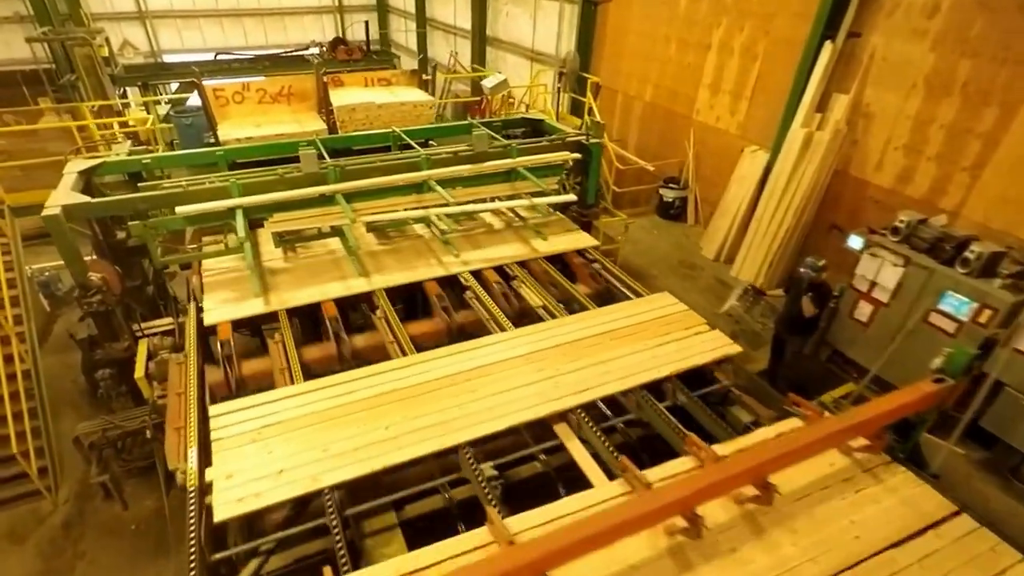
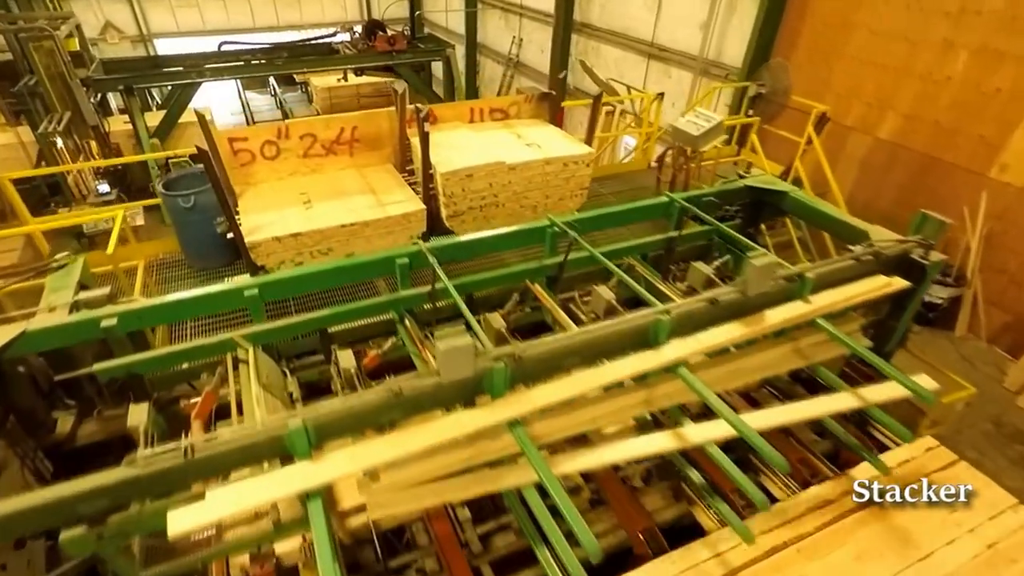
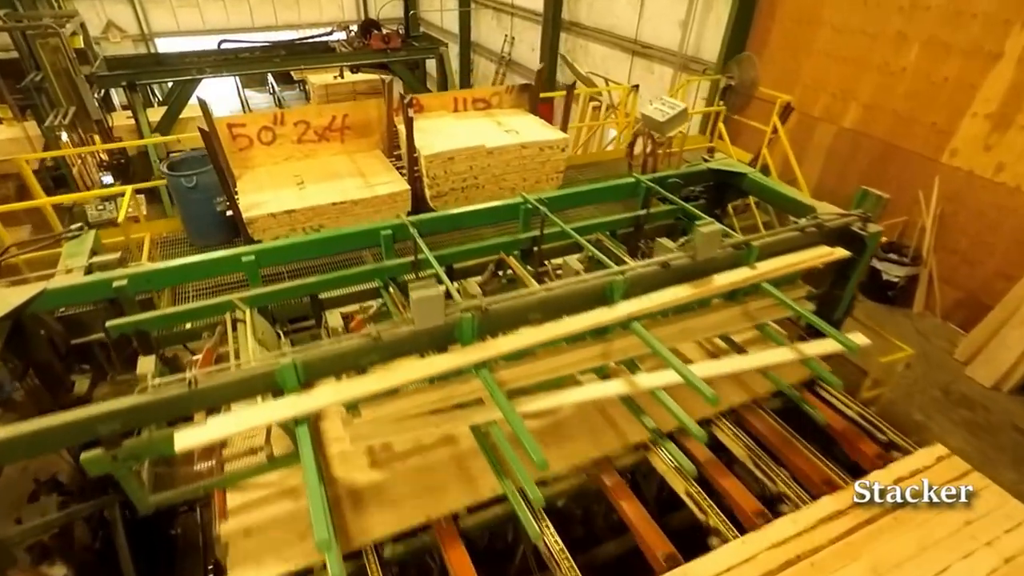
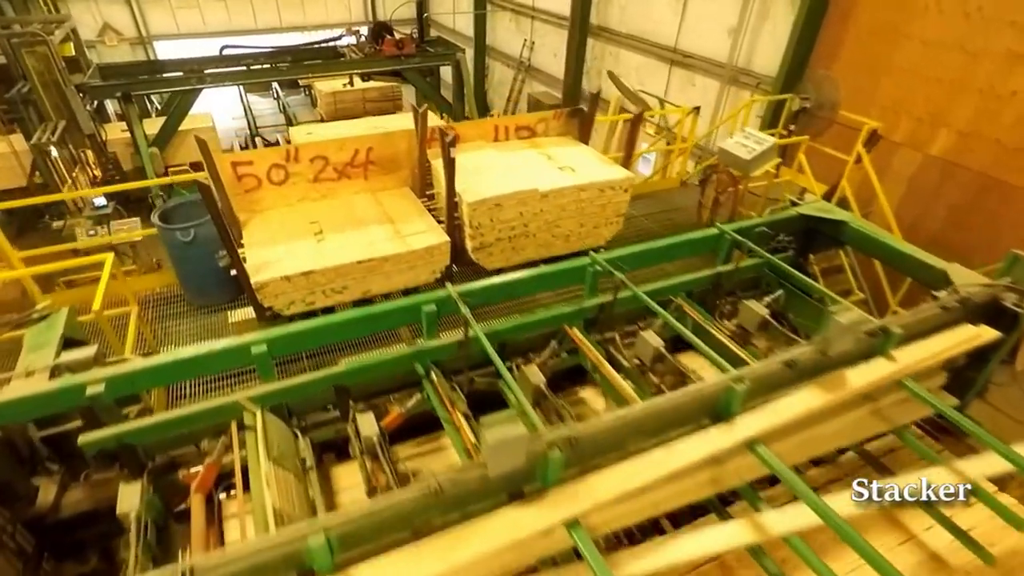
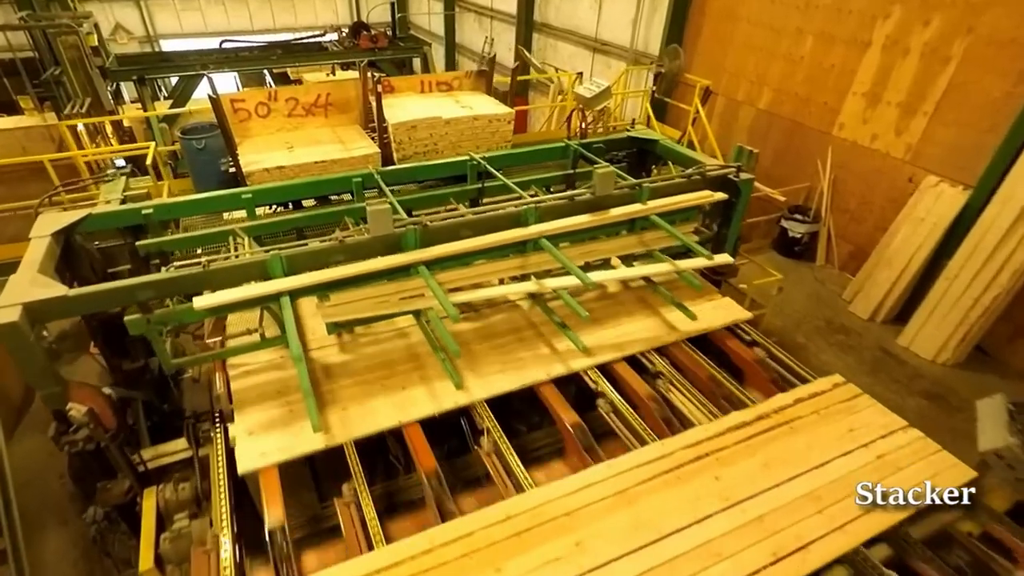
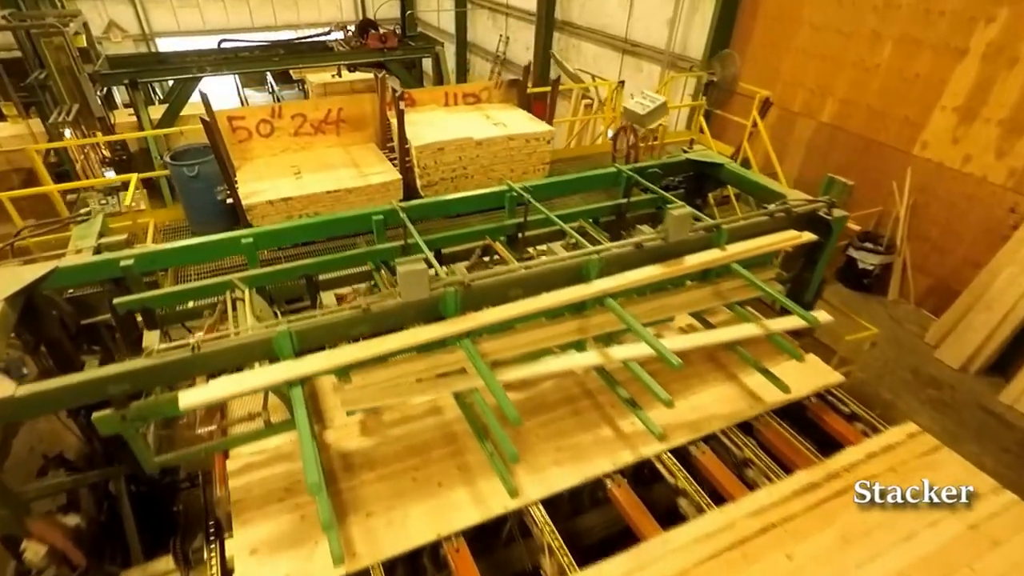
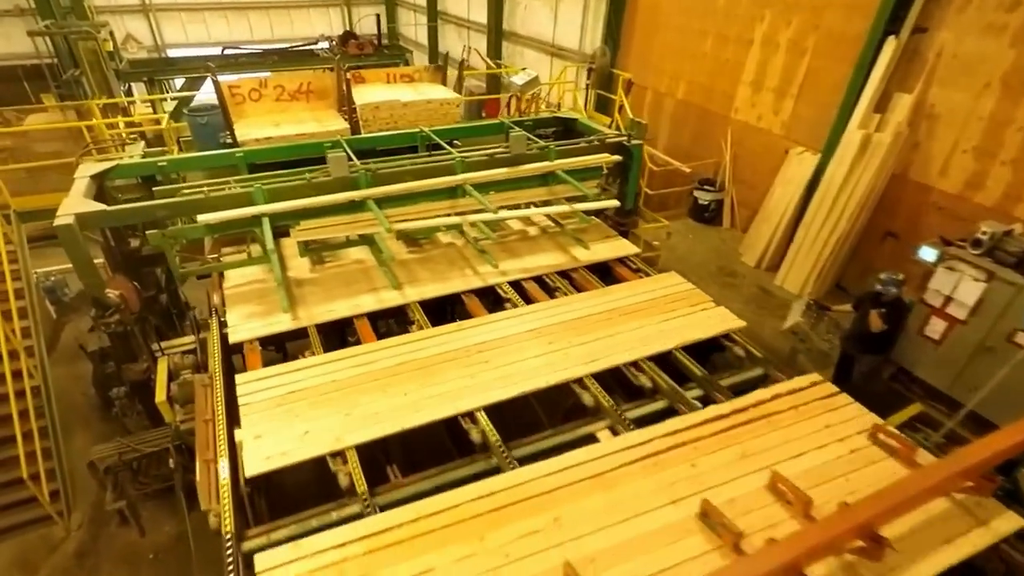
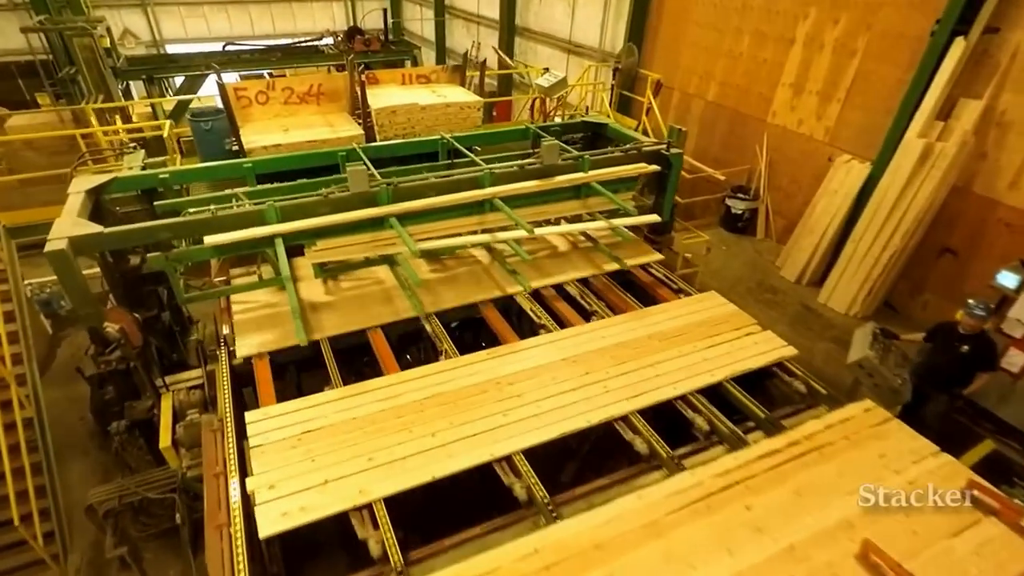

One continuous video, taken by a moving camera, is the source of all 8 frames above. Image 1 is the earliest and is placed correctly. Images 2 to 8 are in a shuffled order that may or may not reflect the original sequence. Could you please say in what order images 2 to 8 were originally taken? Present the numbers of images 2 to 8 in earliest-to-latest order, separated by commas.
7, 8, 5, 6, 3, 2, 4
